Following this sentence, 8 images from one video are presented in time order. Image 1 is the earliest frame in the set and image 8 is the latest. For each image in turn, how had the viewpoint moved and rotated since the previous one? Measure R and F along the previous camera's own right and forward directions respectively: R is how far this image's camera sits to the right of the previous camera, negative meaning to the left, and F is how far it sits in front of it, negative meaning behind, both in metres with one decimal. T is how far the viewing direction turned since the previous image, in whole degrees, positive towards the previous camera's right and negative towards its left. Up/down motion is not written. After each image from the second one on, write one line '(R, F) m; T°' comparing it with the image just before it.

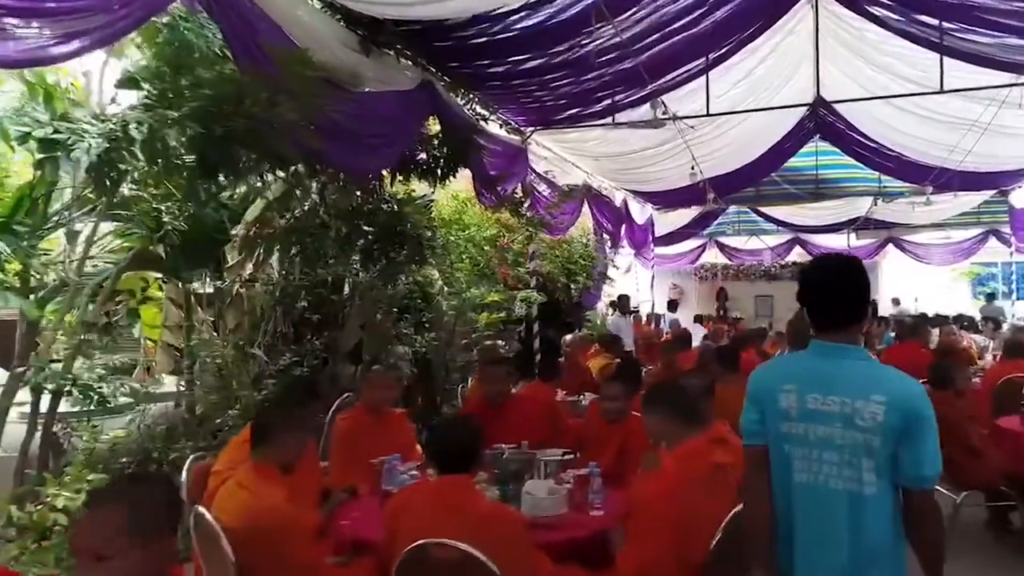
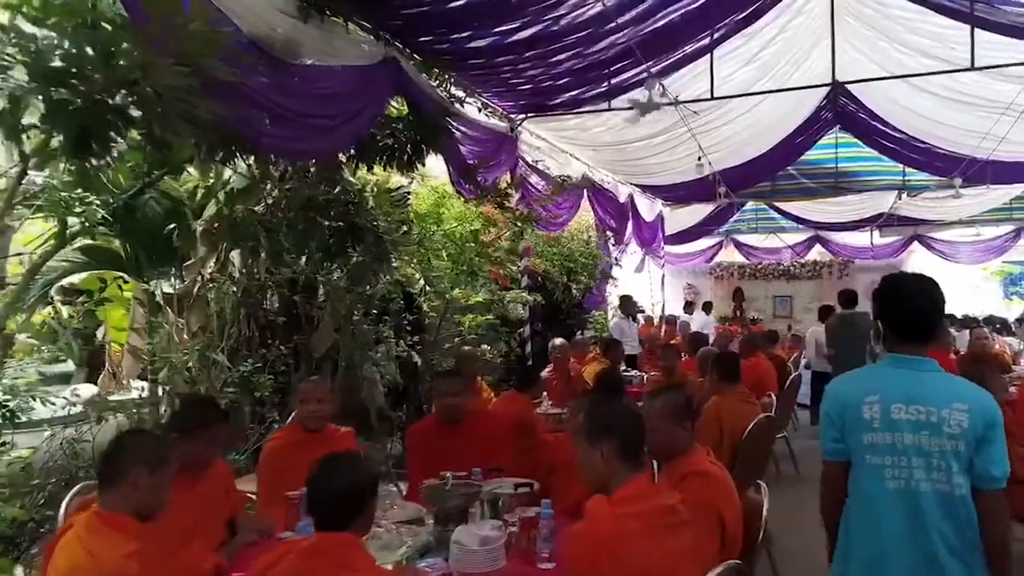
(+0.3, +0.5) m; -2°
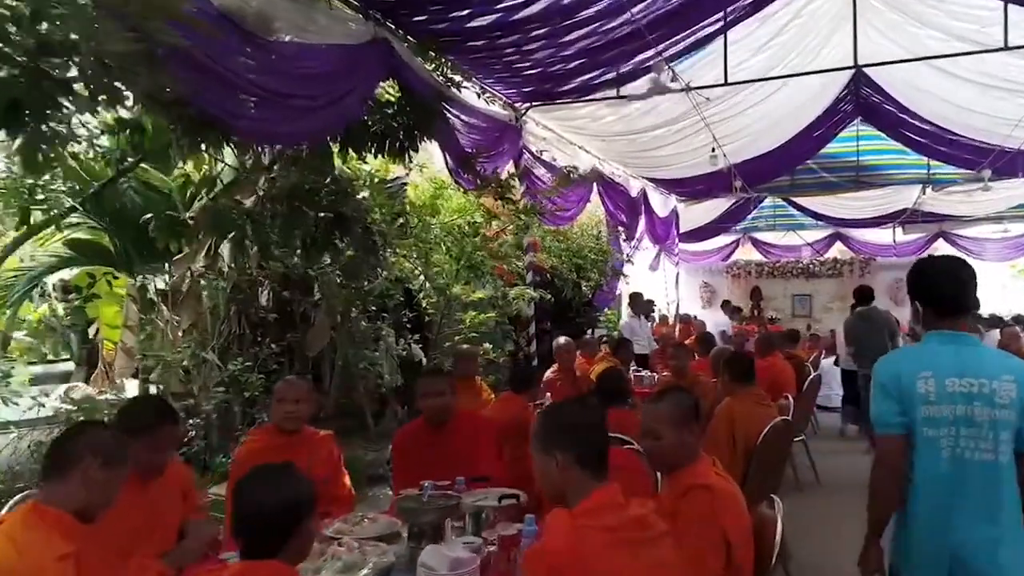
(+0.1, +0.2) m; -1°
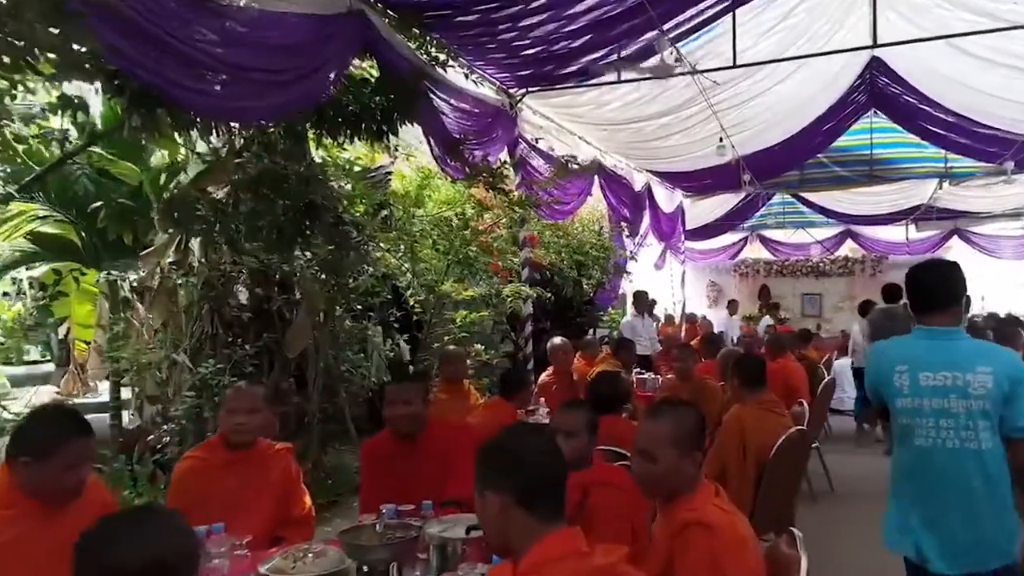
(+0.1, +0.3) m; -1°
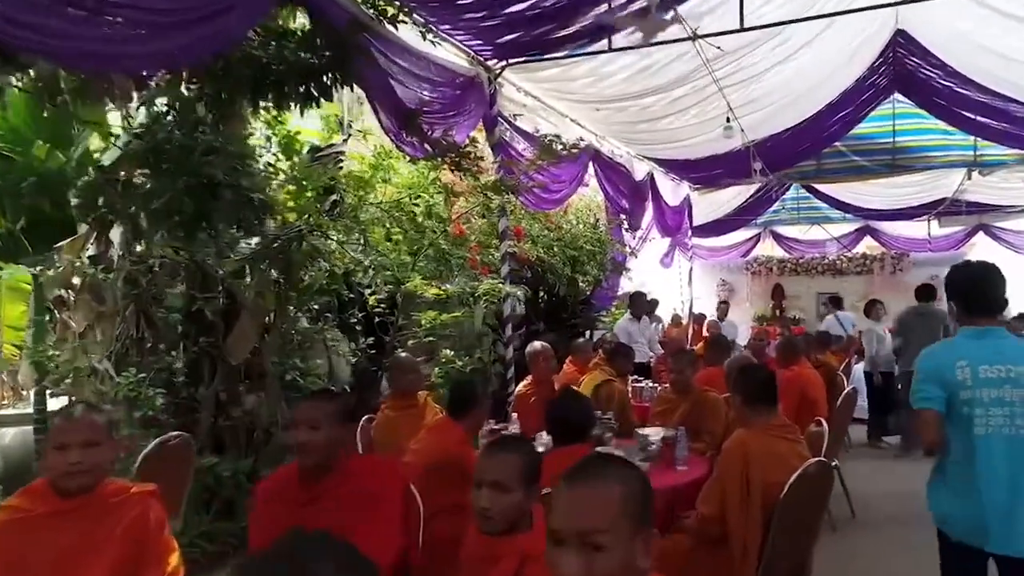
(+0.2, +0.6) m; -1°
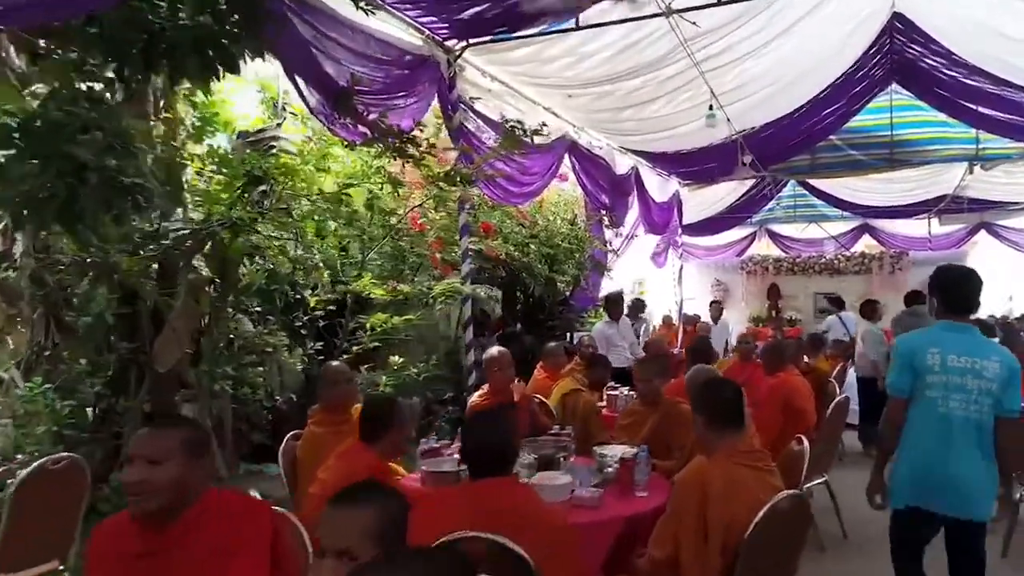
(+0.2, +0.4) m; 0°
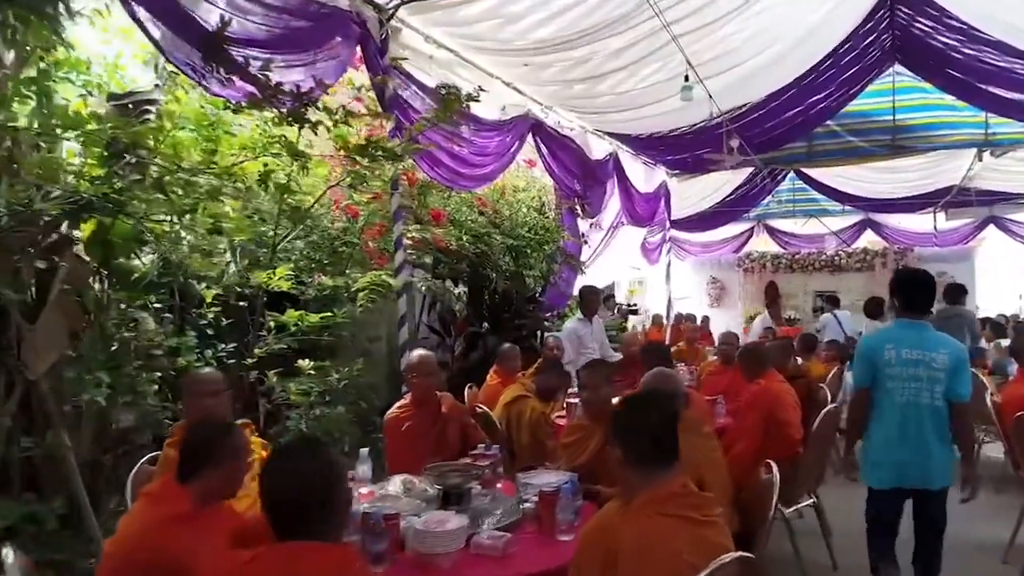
(+0.3, +0.6) m; 0°
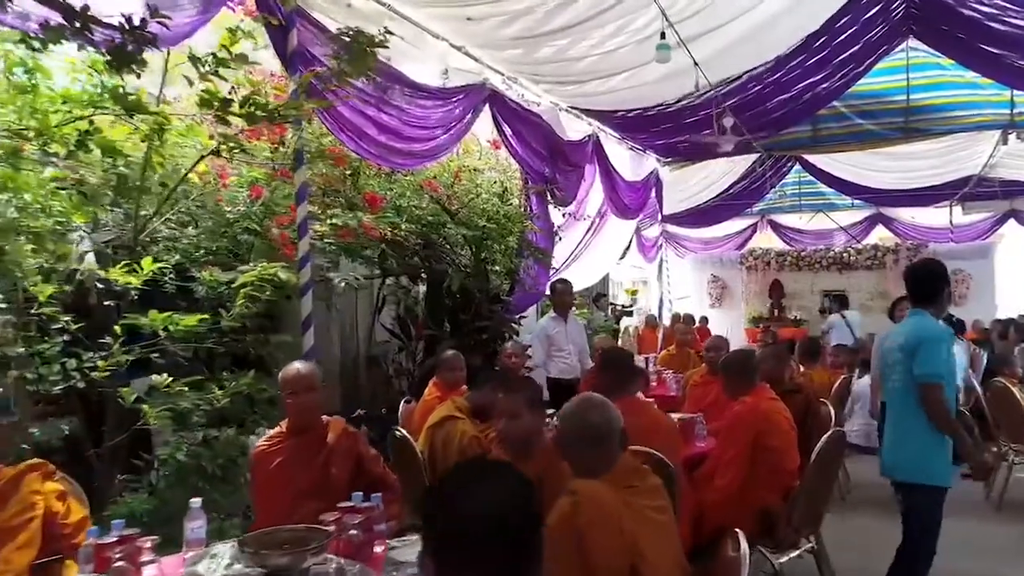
(+0.3, +0.7) m; -1°
